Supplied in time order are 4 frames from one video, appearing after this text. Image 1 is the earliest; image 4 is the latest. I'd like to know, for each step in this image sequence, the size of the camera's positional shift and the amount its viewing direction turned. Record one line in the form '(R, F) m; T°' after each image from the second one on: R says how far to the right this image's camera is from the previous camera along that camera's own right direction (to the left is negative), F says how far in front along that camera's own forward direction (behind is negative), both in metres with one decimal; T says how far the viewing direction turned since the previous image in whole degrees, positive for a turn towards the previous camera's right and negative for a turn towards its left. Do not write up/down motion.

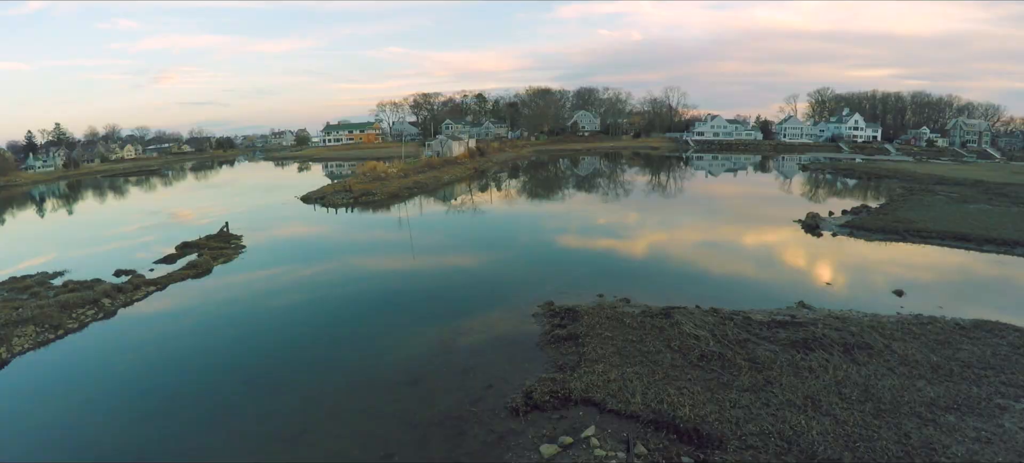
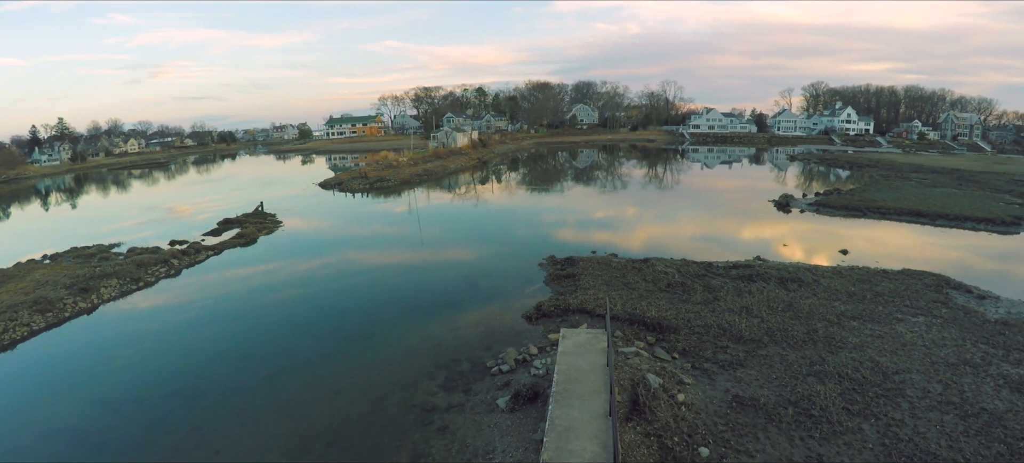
(-0.3, -2.2) m; 0°
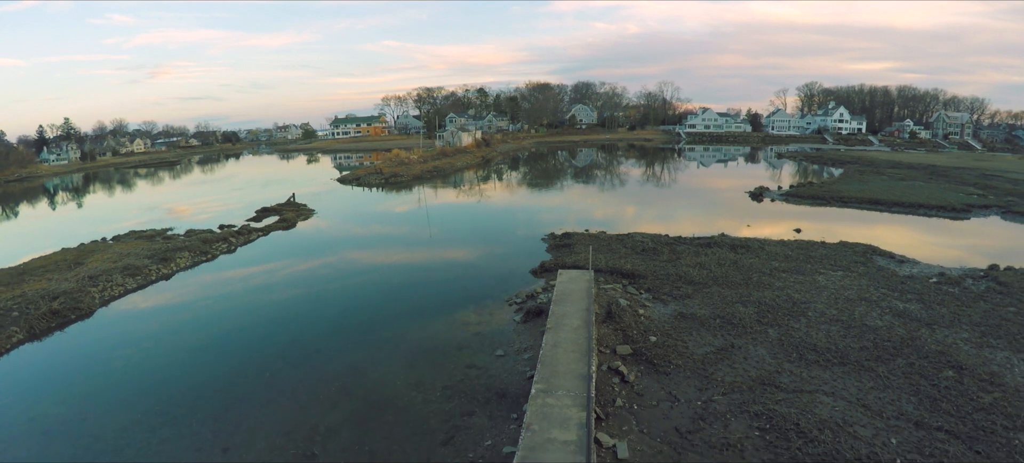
(-0.2, -2.6) m; 0°
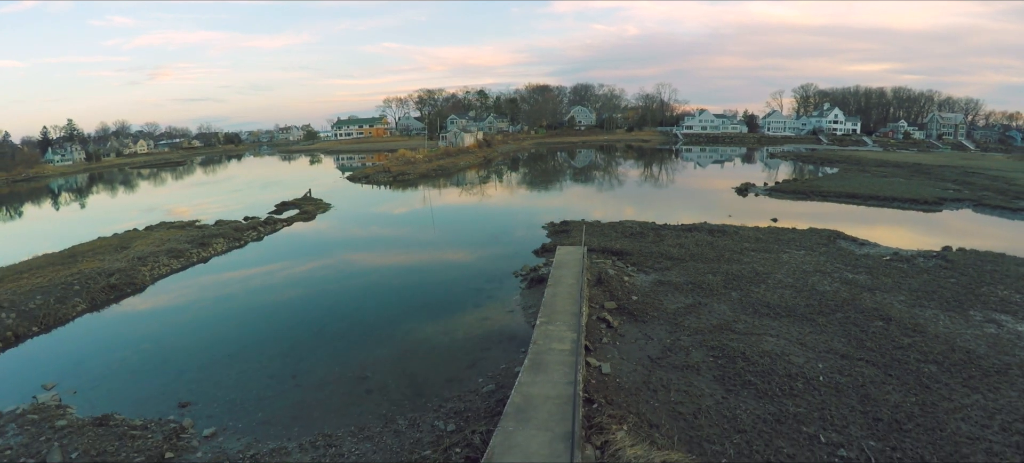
(-0.1, -1.7) m; 0°
